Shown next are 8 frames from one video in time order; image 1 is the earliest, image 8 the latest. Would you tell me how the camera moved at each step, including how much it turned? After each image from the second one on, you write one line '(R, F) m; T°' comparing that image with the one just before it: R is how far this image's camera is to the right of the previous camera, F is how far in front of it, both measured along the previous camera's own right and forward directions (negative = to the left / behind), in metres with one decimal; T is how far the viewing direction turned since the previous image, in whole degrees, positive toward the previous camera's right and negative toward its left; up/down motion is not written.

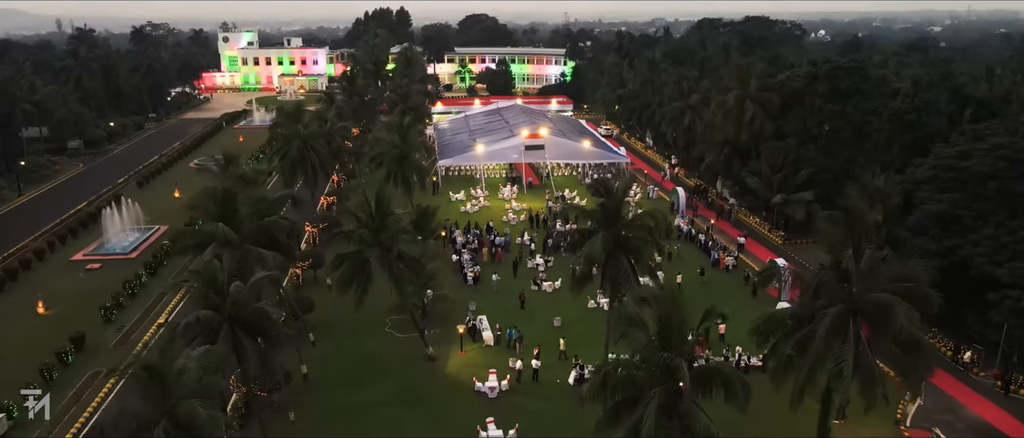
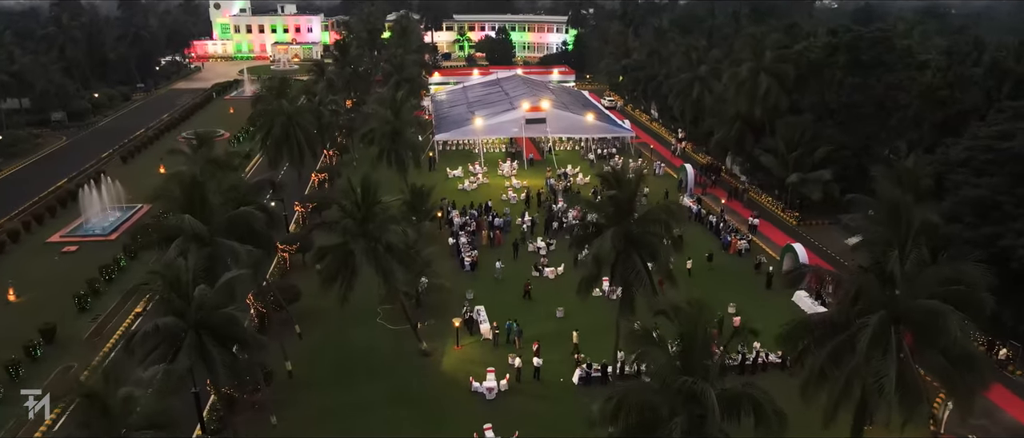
(0.0, +2.3) m; 0°
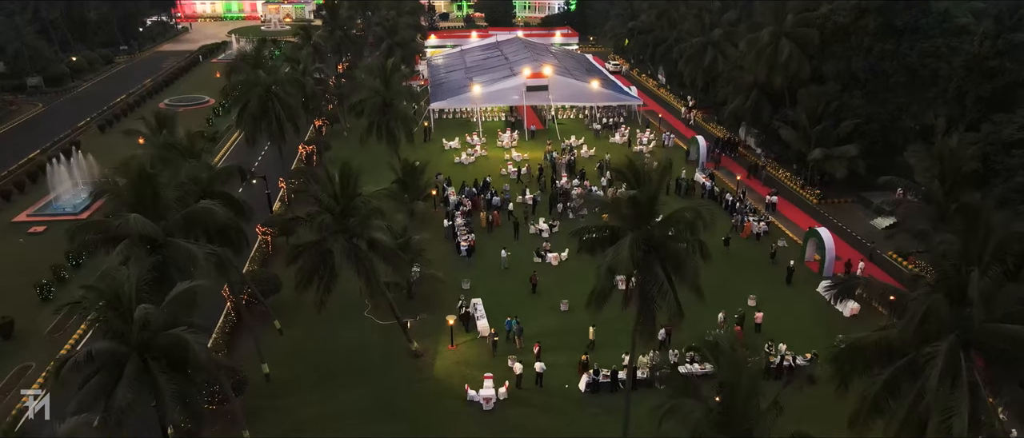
(0.0, +2.8) m; 0°
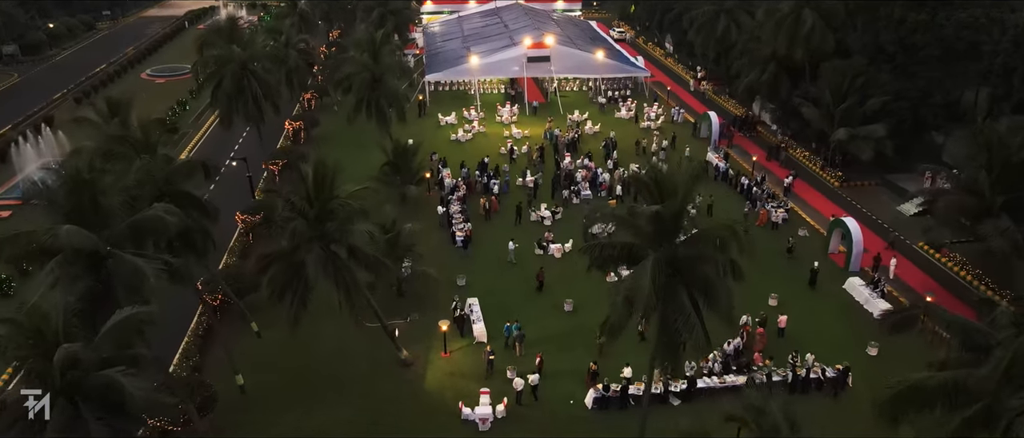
(0.0, +2.5) m; 0°
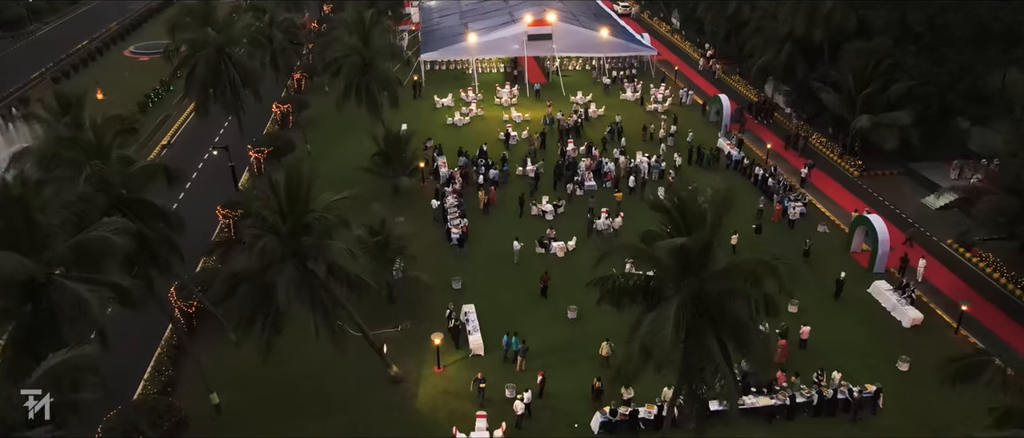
(0.0, +2.0) m; 0°
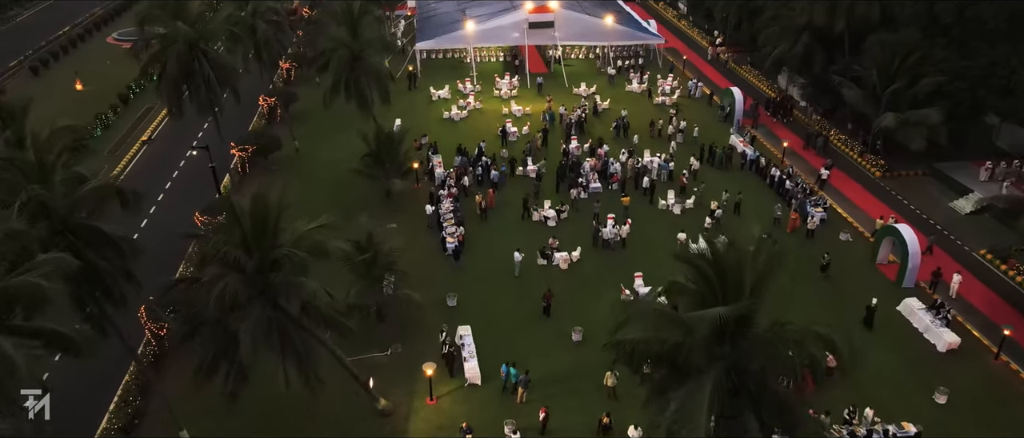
(0.0, +2.0) m; 0°
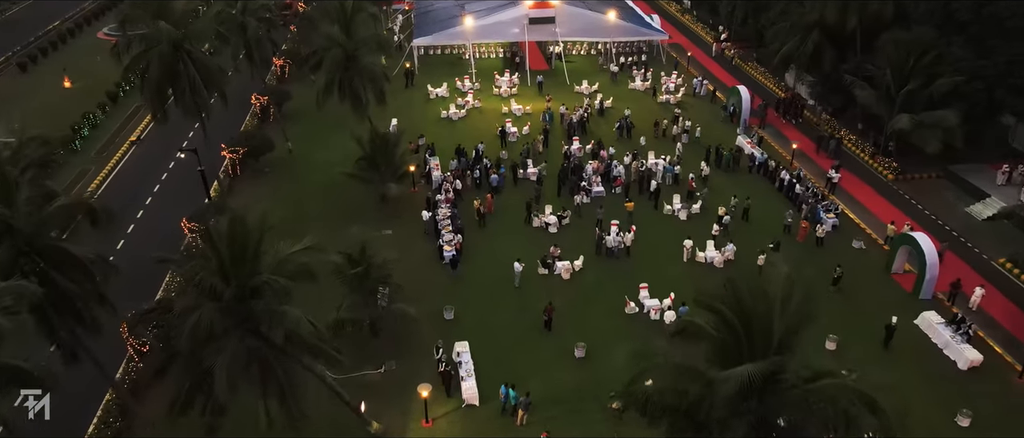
(0.0, +1.1) m; 0°
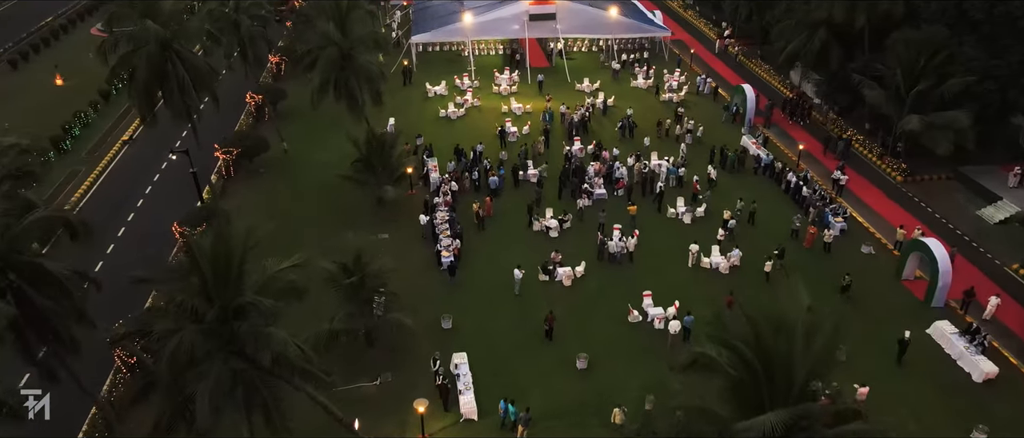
(0.0, +0.7) m; 0°
